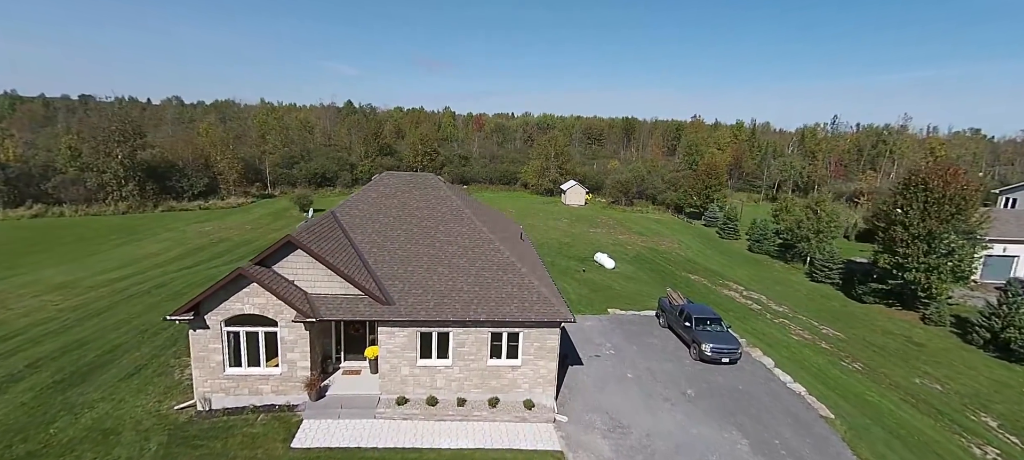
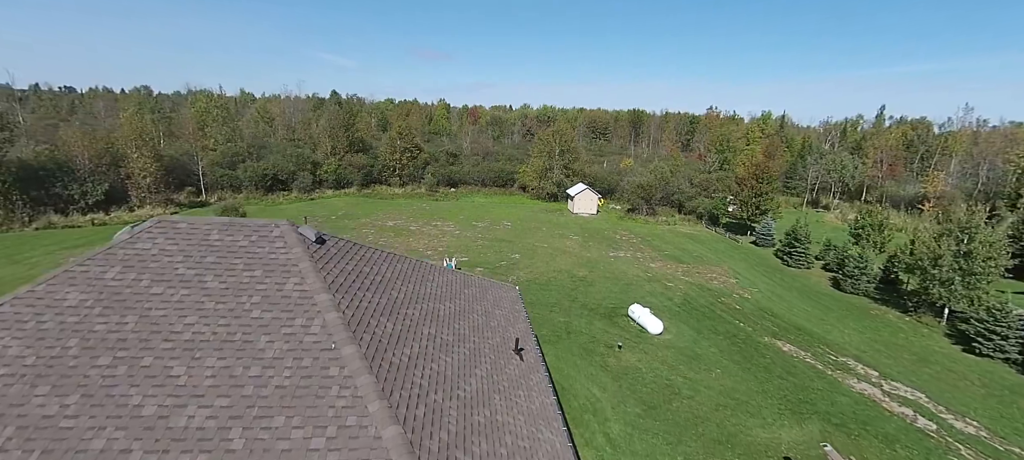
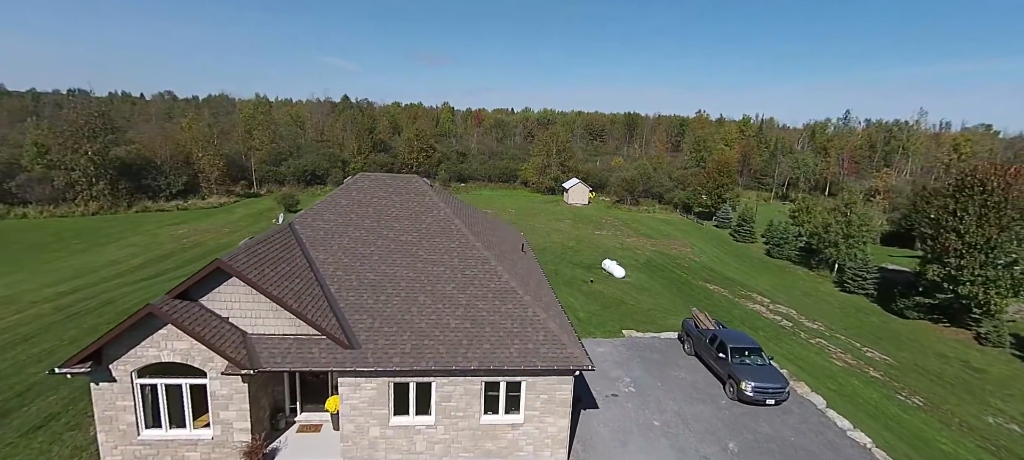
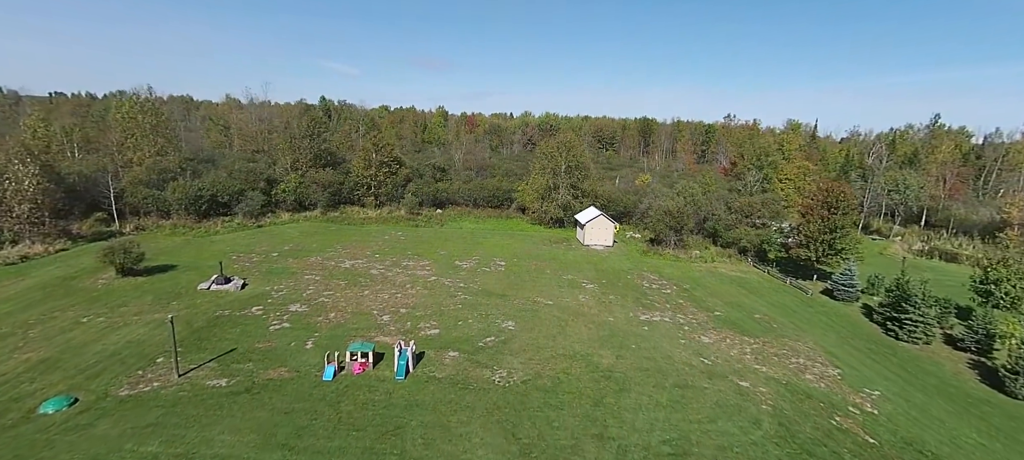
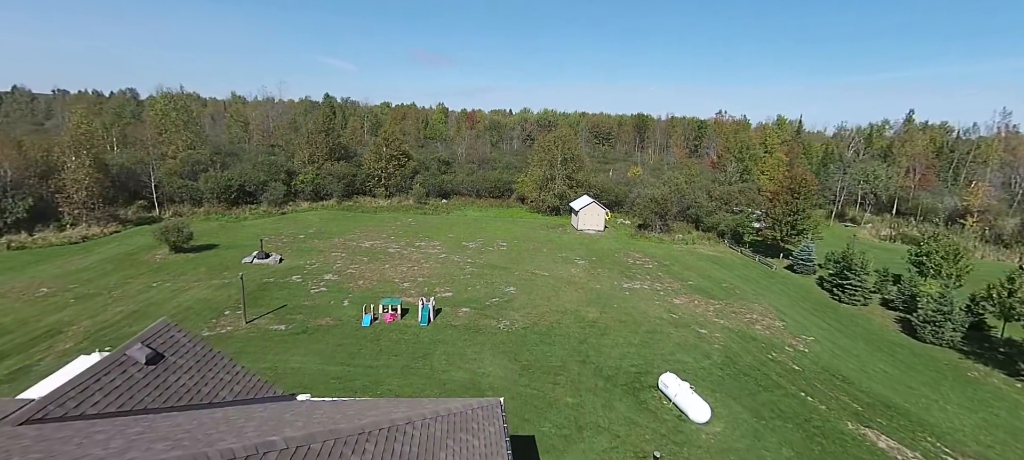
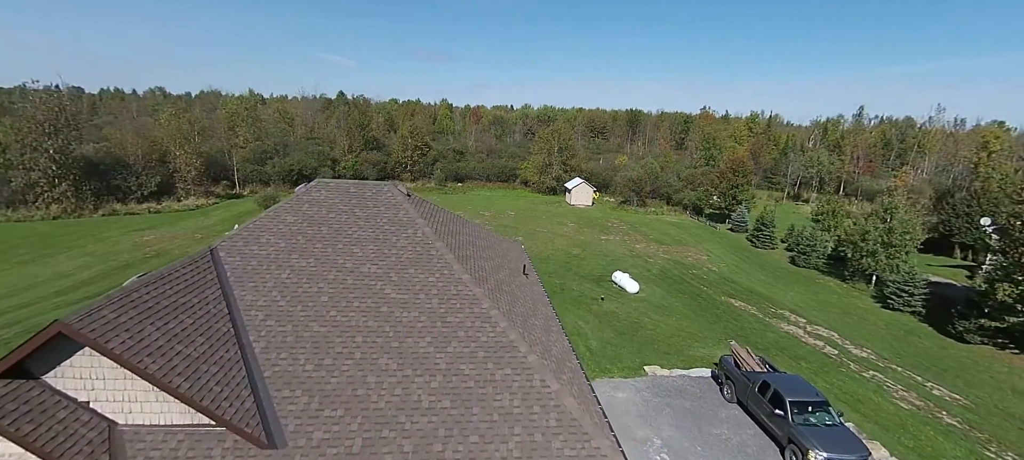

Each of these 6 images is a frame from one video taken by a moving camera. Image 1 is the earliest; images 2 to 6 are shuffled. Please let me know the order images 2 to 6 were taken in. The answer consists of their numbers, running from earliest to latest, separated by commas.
3, 6, 2, 5, 4
